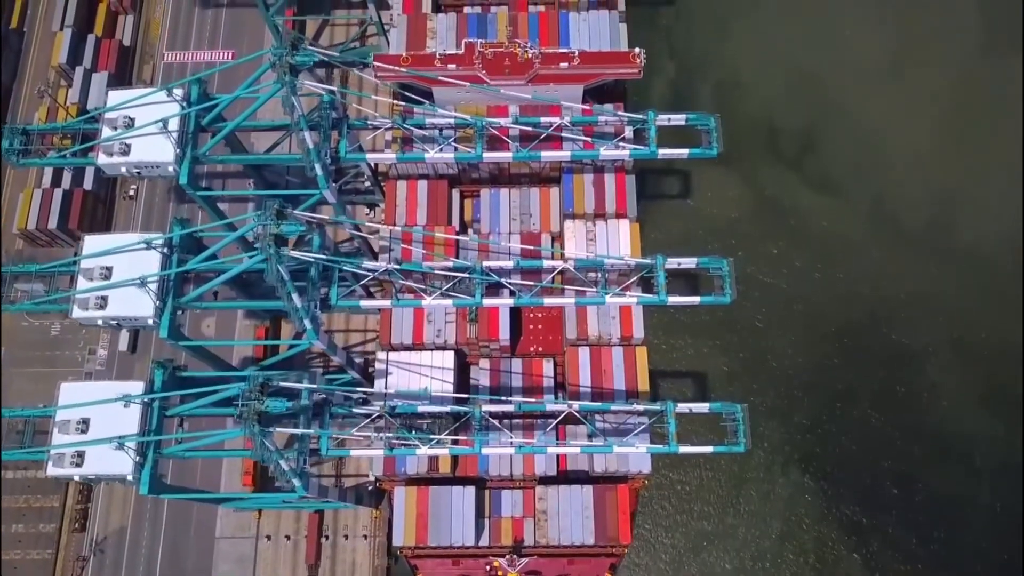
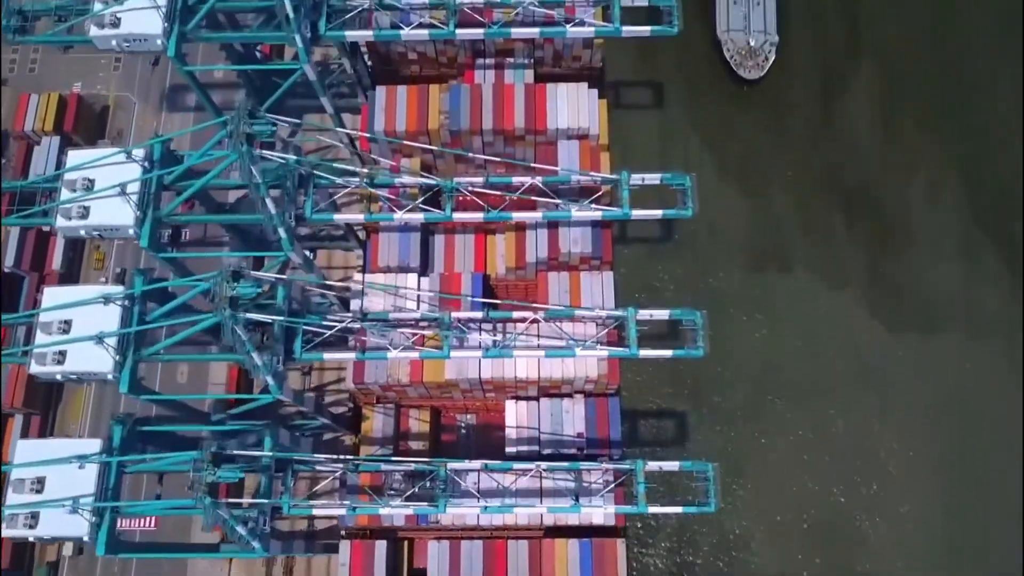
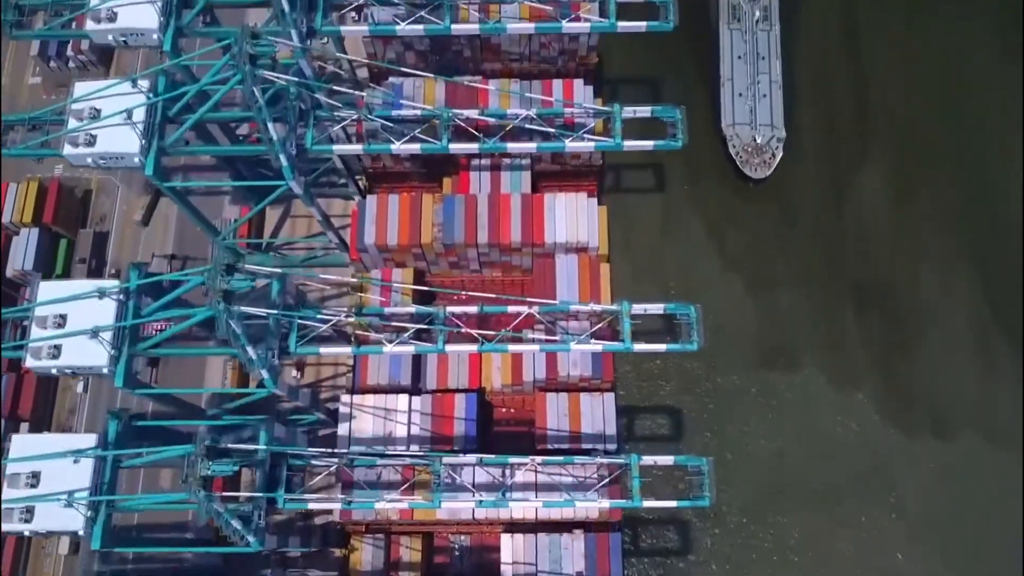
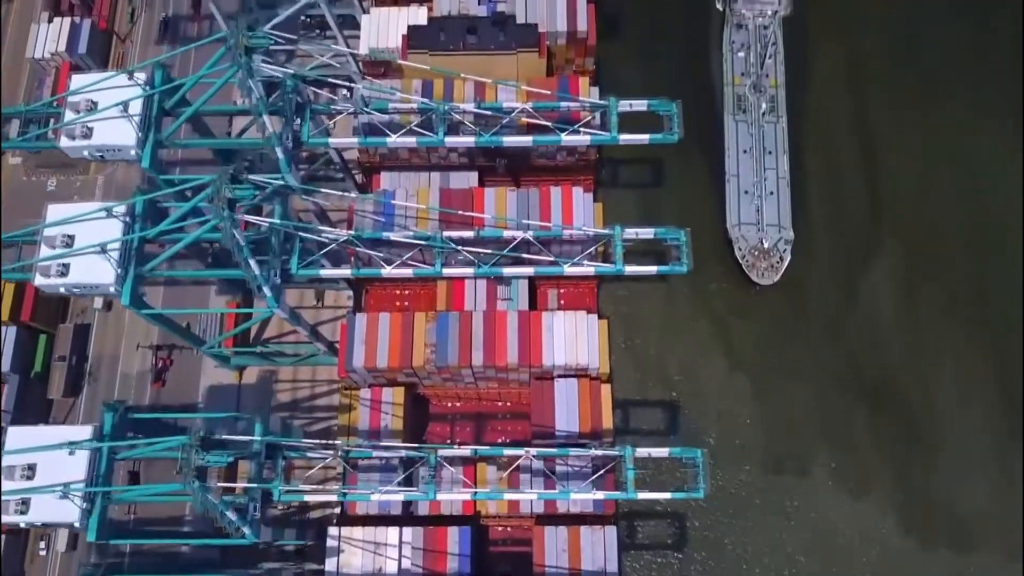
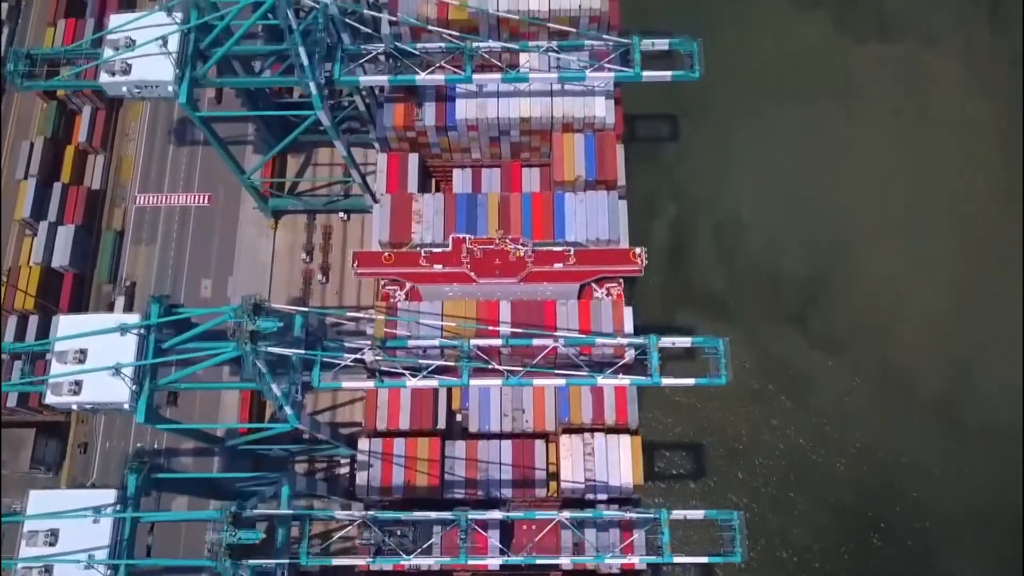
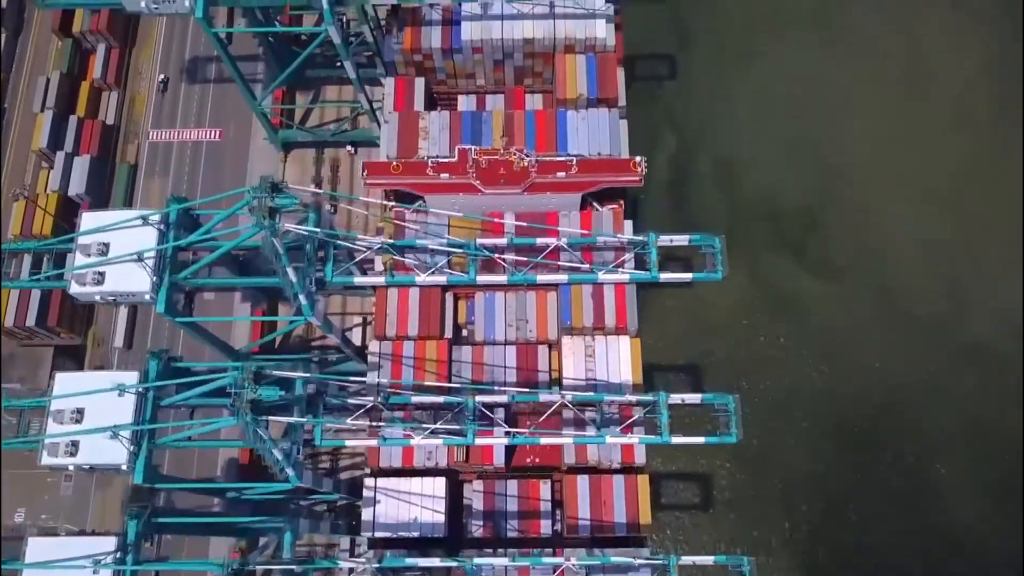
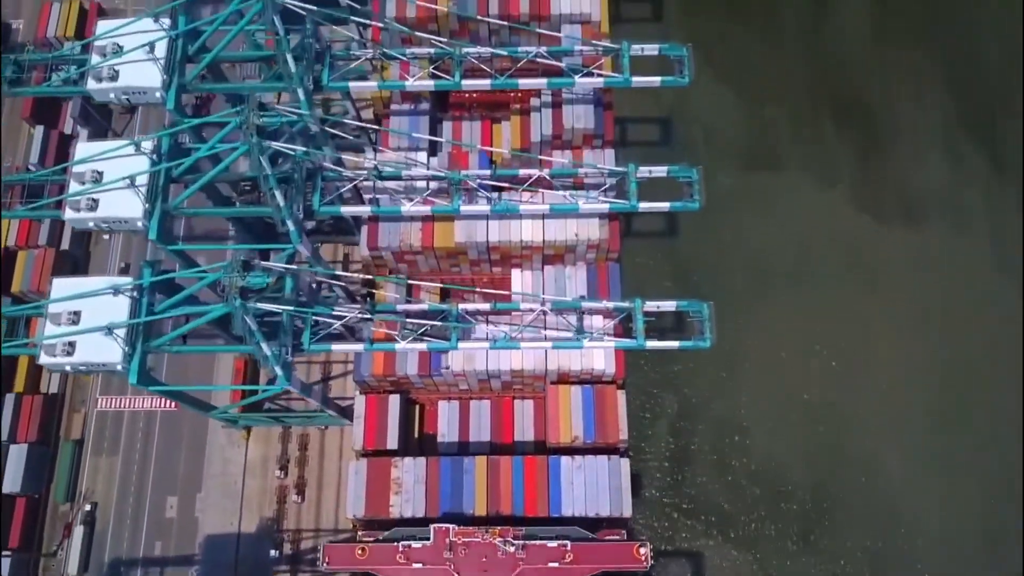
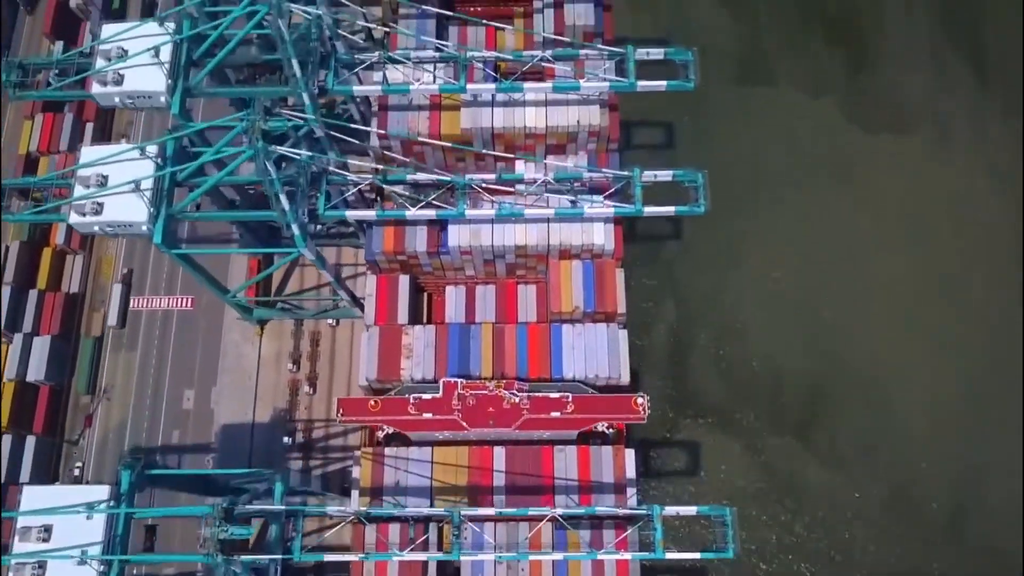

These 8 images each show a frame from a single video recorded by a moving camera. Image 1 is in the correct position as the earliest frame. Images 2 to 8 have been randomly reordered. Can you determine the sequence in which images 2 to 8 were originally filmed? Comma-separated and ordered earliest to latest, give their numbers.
6, 5, 8, 7, 2, 3, 4
